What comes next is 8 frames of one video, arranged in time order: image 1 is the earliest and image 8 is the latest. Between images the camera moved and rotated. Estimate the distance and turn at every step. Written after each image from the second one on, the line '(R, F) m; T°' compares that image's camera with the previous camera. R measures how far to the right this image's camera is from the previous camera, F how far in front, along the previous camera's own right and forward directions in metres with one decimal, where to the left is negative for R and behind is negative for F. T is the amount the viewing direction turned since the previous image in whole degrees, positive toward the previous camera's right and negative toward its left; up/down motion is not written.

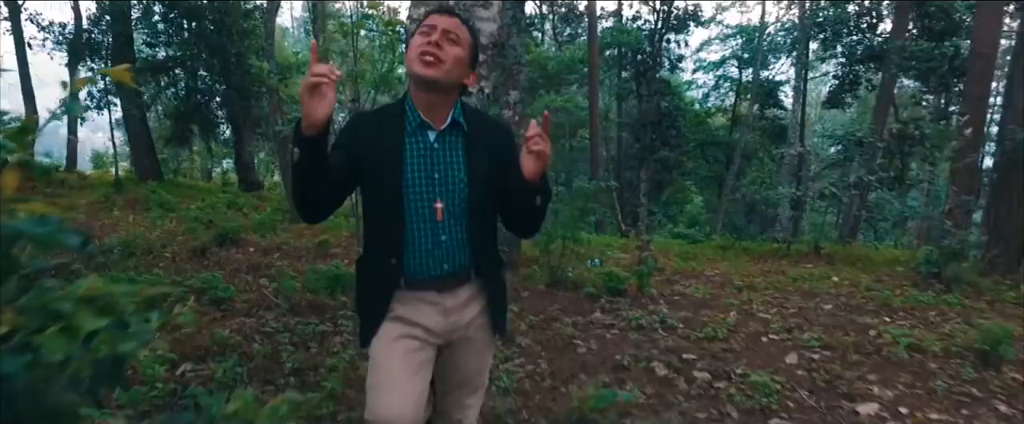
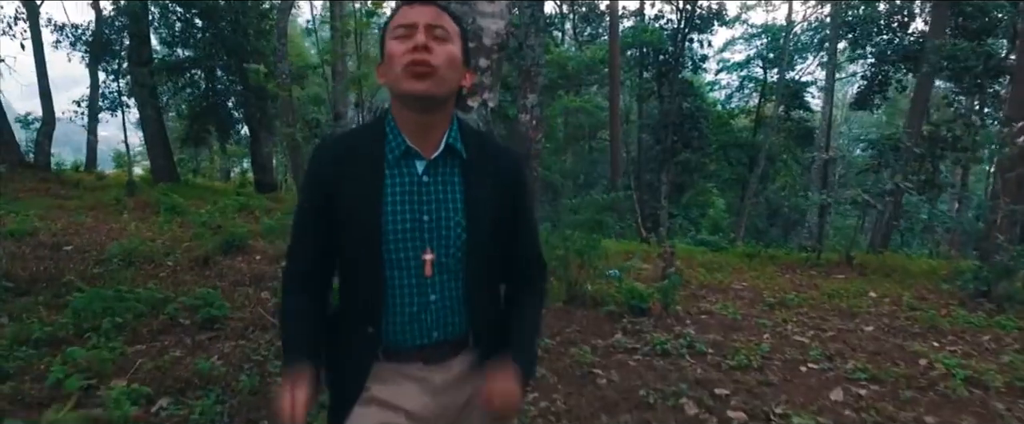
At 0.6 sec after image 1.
(0.0, +0.5) m; -1°
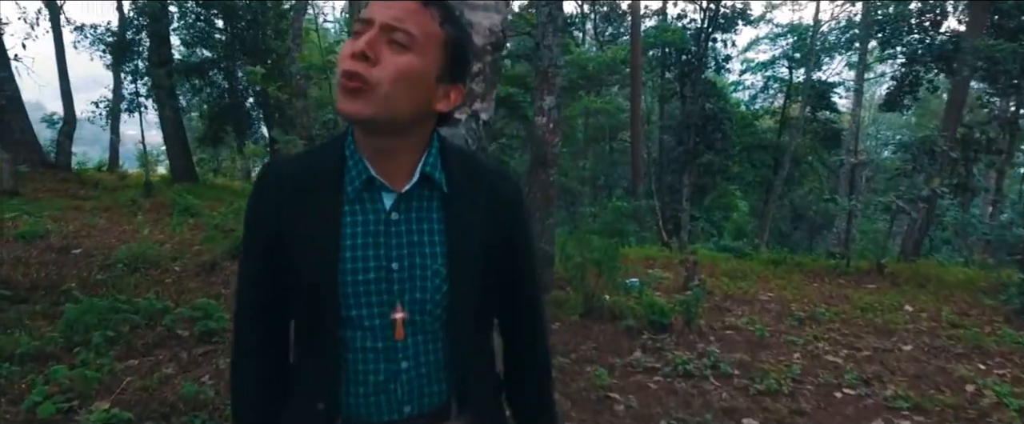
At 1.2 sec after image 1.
(+0.1, +0.4) m; -1°
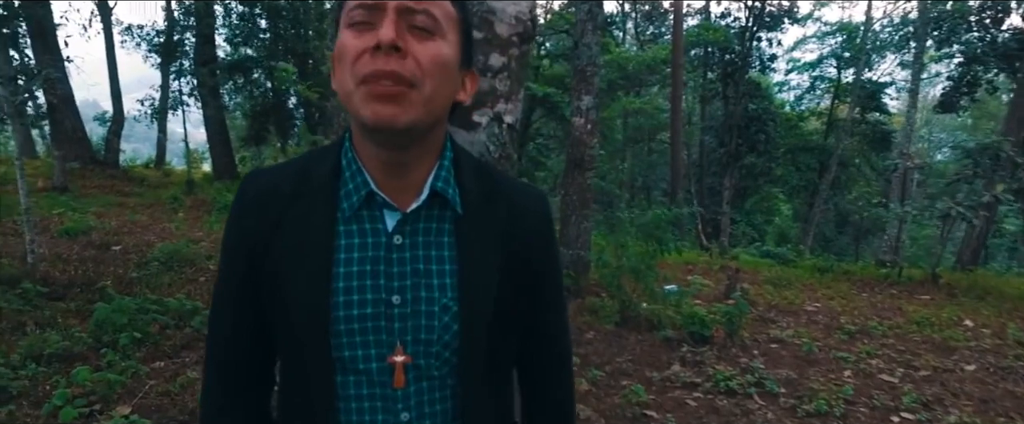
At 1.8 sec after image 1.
(0.0, +0.3) m; -3°
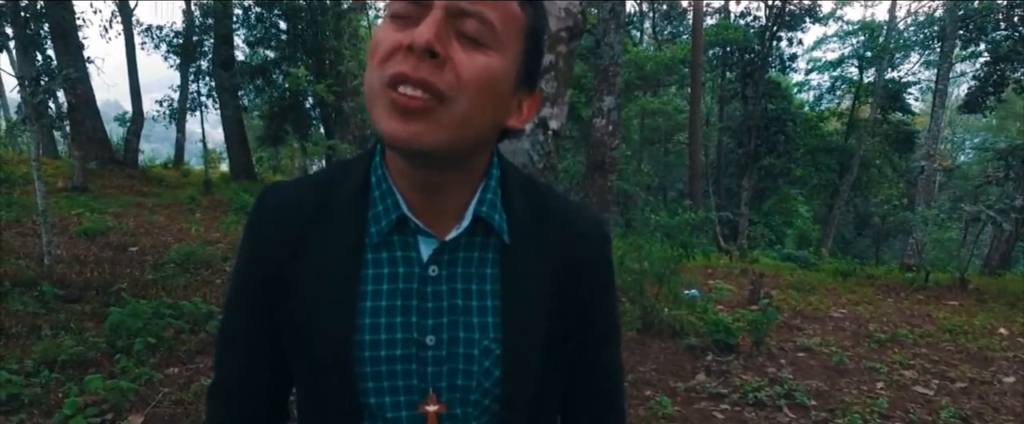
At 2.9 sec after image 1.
(0.0, +0.2) m; -1°
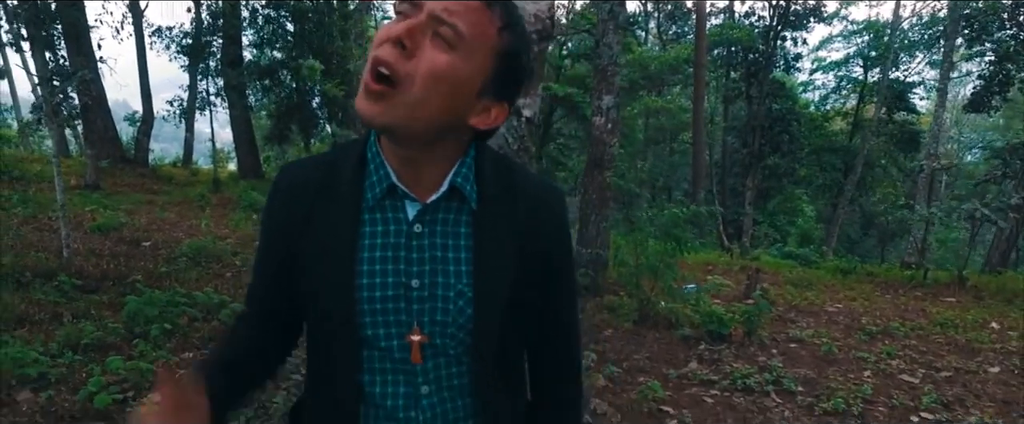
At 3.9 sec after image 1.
(0.0, -0.2) m; 0°
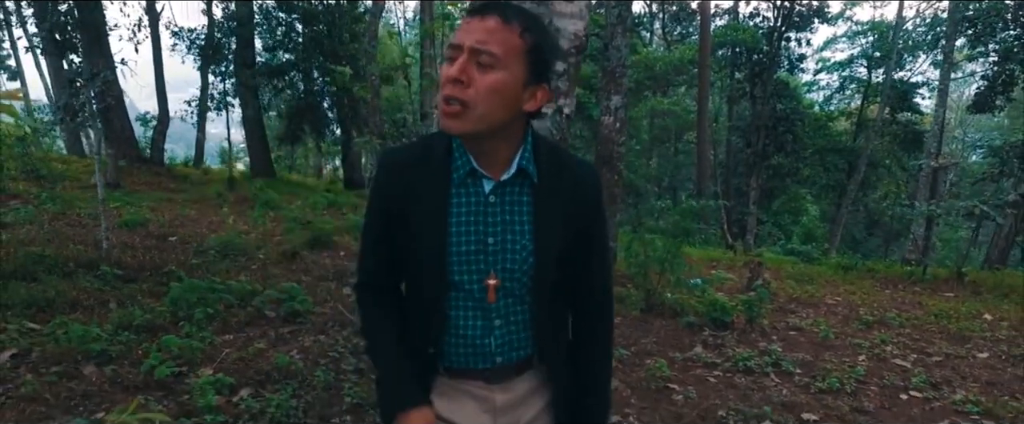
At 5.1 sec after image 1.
(-0.1, -0.4) m; 0°
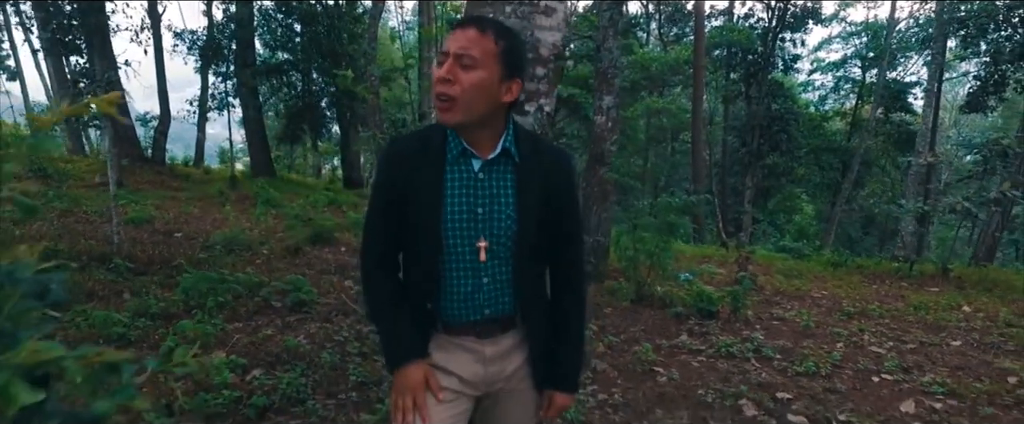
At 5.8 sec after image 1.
(0.0, -0.3) m; 0°
